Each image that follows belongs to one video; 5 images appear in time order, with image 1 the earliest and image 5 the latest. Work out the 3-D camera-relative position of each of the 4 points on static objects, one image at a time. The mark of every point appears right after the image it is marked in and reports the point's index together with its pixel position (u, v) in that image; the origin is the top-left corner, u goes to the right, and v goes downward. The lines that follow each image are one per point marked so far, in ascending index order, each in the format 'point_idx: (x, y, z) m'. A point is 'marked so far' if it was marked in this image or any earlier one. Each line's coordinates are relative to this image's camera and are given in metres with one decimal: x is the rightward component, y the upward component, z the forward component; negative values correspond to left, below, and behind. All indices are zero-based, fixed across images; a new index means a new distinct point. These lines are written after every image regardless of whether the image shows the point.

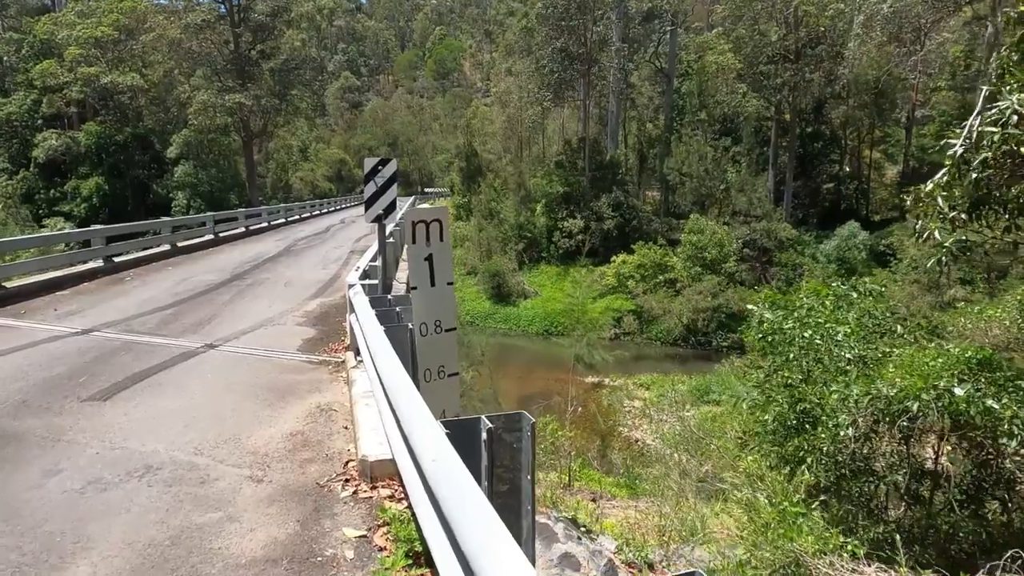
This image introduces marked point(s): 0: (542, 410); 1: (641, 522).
0: (+1.0, -3.4, +16.8) m
1: (+1.9, -3.5, +9.8) m
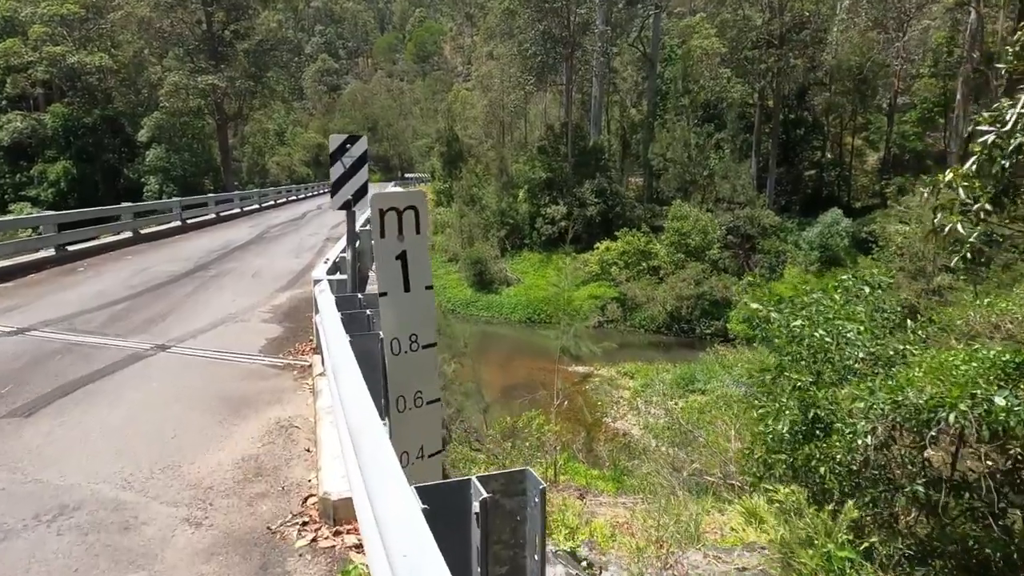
0: (+0.6, -3.1, +16.4) m
1: (+1.7, -3.4, +9.5) m
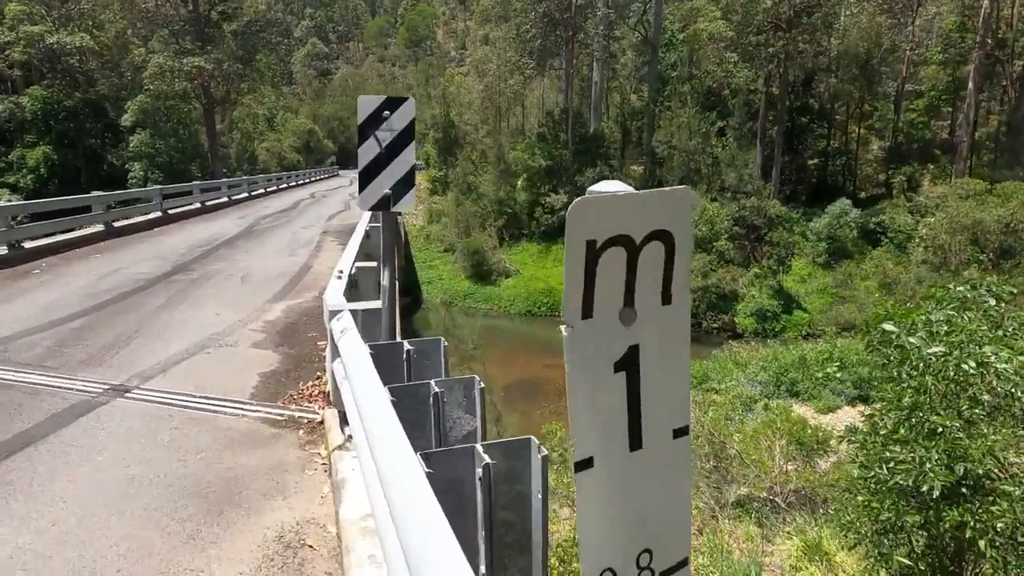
0: (+0.8, -3.0, +15.4) m
1: (+2.0, -3.4, +8.5) m
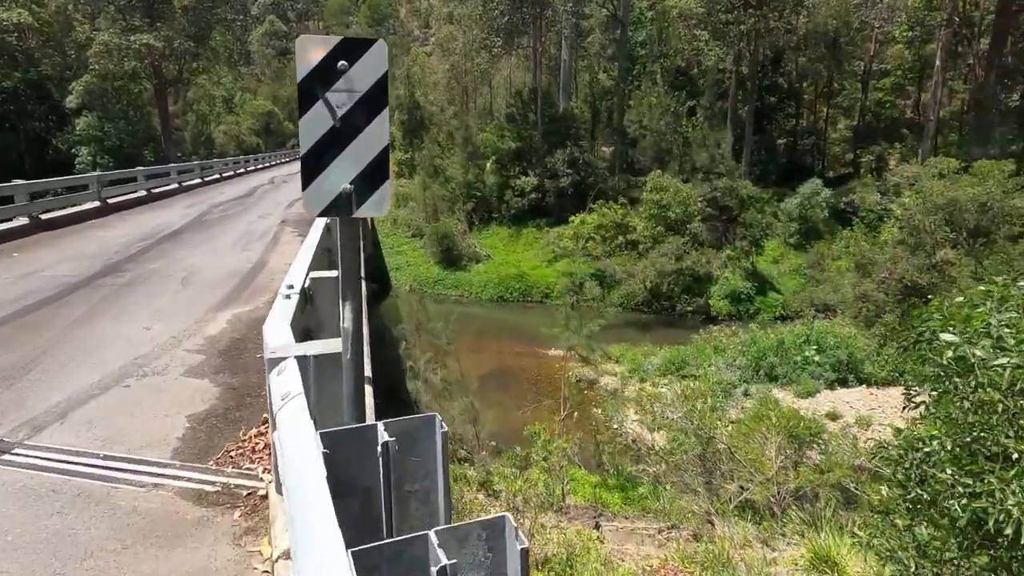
0: (+0.3, -2.7, +14.7) m
1: (+1.8, -3.3, +7.9) m
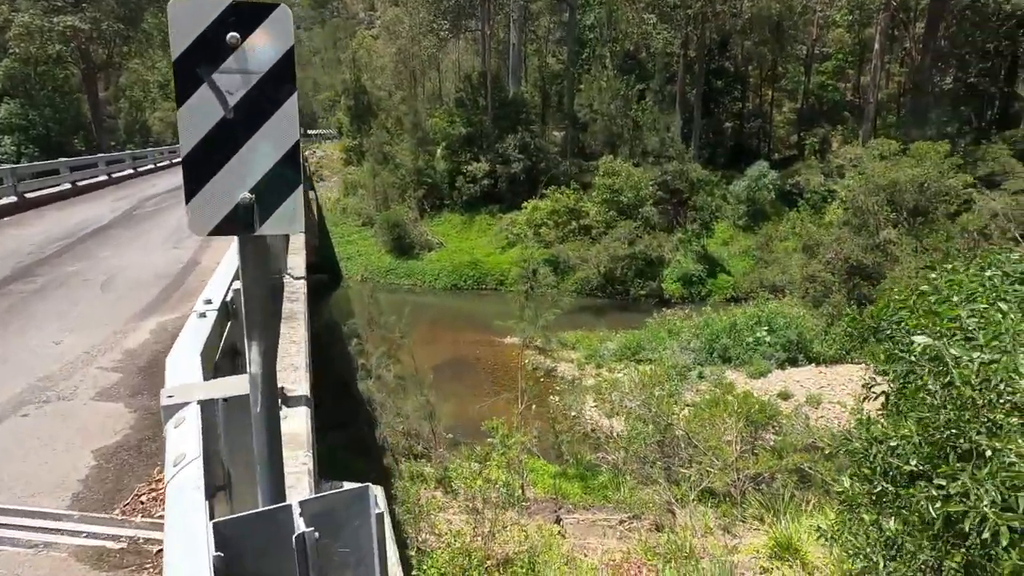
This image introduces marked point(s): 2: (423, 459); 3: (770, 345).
0: (-0.6, -2.5, +14.5) m
1: (+1.4, -3.2, +7.8) m
2: (-1.4, -2.7, +10.5) m
3: (+6.9, -1.5, +17.8) m
